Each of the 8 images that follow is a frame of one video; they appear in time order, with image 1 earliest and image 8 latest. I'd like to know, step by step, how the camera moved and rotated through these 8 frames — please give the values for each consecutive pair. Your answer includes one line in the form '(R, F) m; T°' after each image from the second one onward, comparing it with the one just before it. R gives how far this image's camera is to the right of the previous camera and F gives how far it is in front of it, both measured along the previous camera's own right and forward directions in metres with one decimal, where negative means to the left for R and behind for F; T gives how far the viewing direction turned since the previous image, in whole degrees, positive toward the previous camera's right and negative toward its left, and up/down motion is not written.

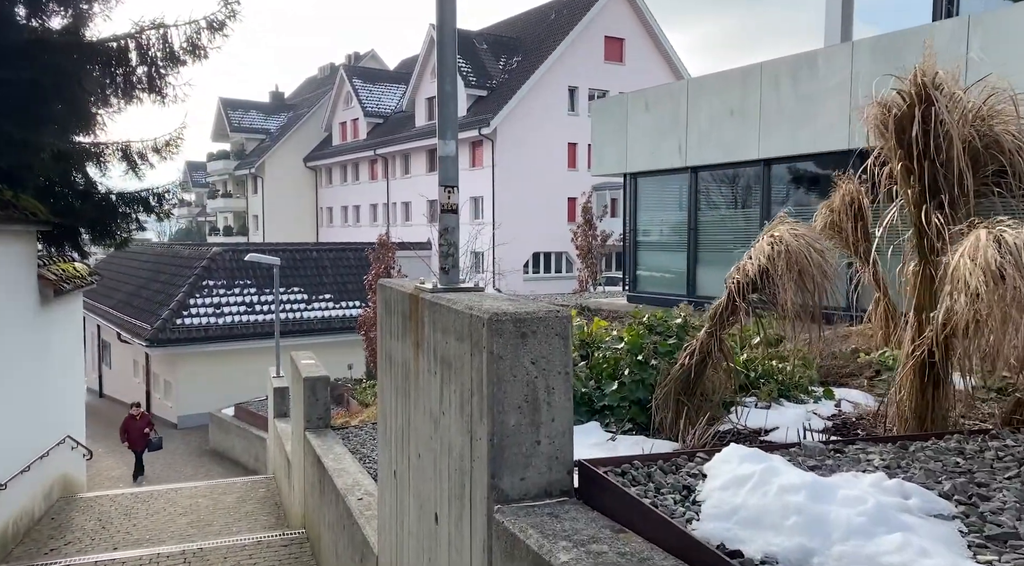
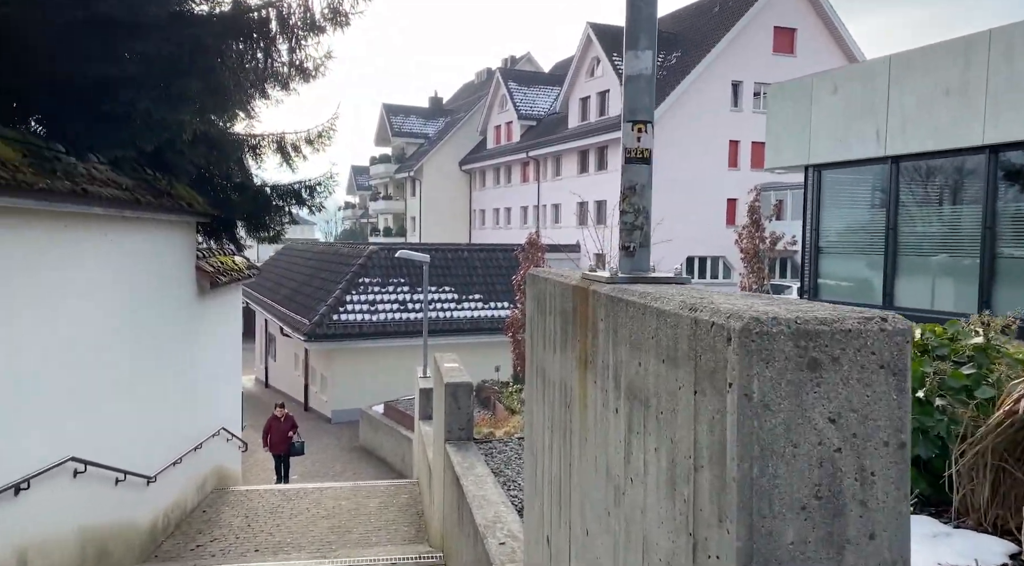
(-0.1, +0.9) m; -10°
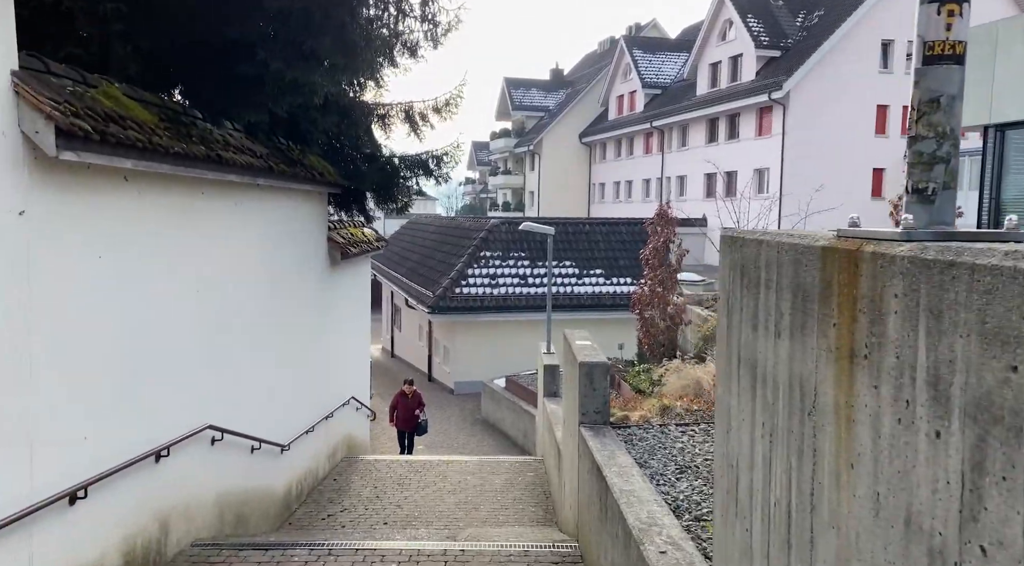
(-0.2, +0.5) m; -8°
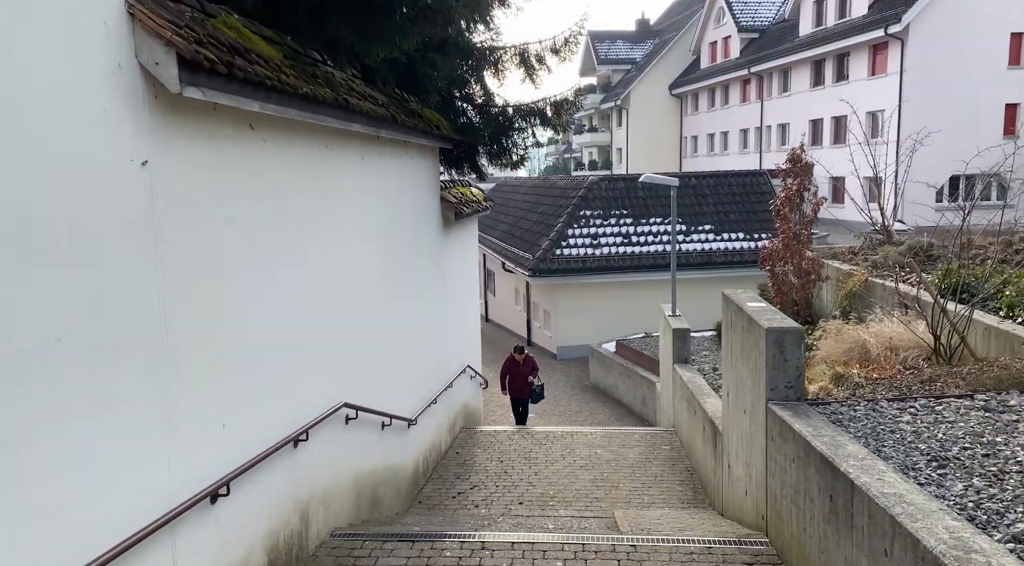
(-0.6, +0.9) m; -6°
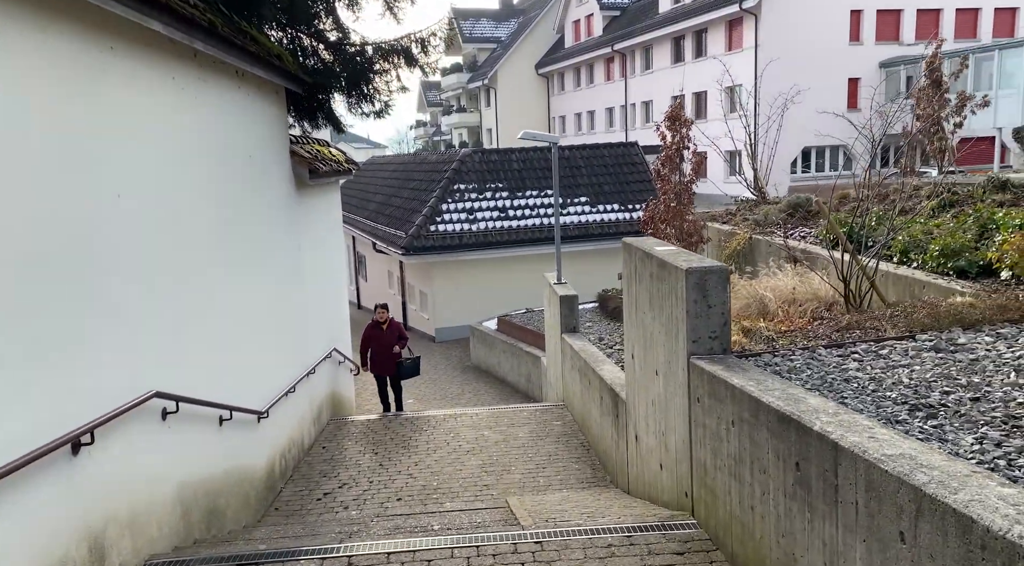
(+0.1, +1.1) m; +8°
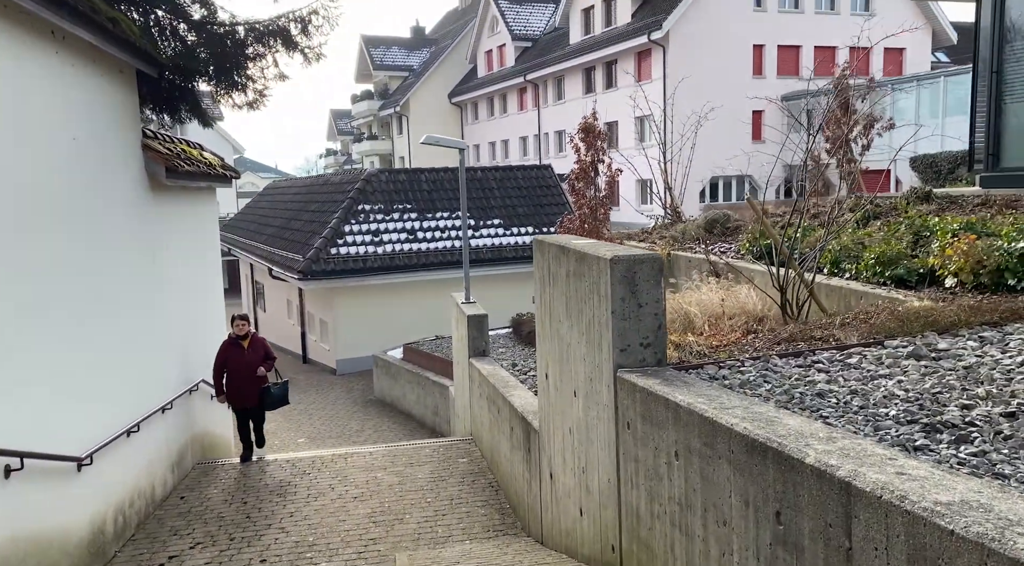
(+0.2, +1.0) m; +6°
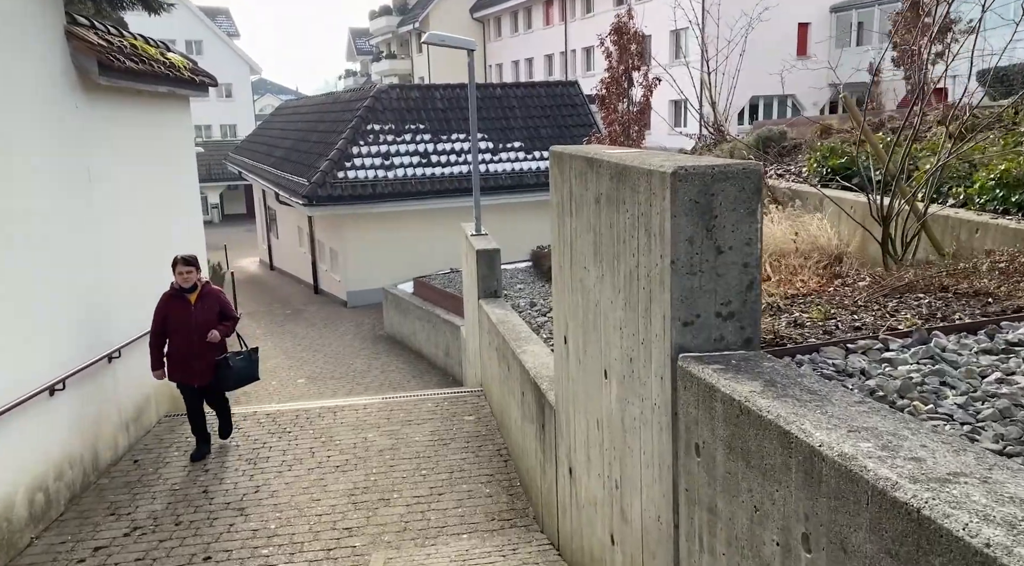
(+0.1, +1.4) m; -2°
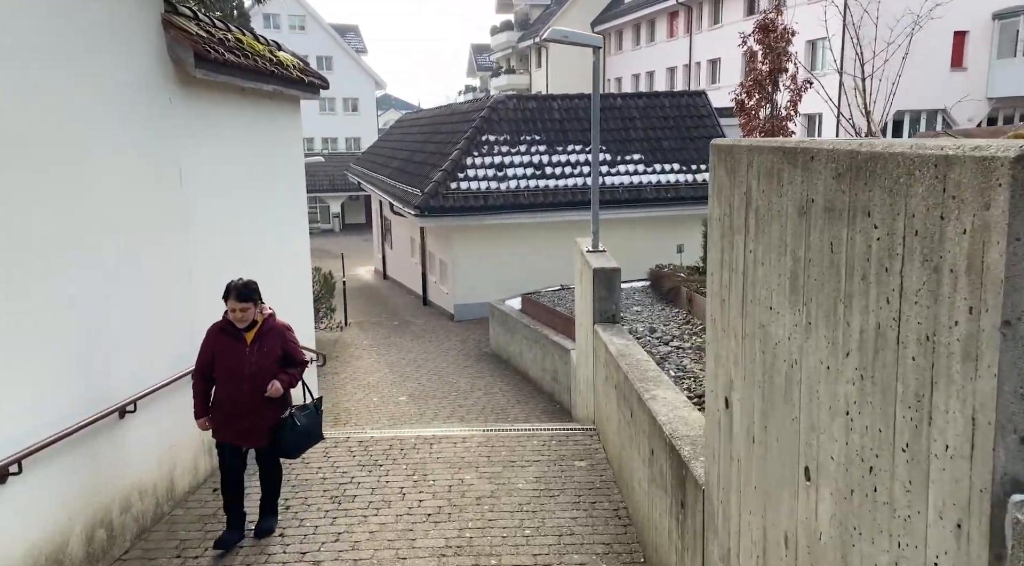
(-0.1, +0.9) m; -7°
